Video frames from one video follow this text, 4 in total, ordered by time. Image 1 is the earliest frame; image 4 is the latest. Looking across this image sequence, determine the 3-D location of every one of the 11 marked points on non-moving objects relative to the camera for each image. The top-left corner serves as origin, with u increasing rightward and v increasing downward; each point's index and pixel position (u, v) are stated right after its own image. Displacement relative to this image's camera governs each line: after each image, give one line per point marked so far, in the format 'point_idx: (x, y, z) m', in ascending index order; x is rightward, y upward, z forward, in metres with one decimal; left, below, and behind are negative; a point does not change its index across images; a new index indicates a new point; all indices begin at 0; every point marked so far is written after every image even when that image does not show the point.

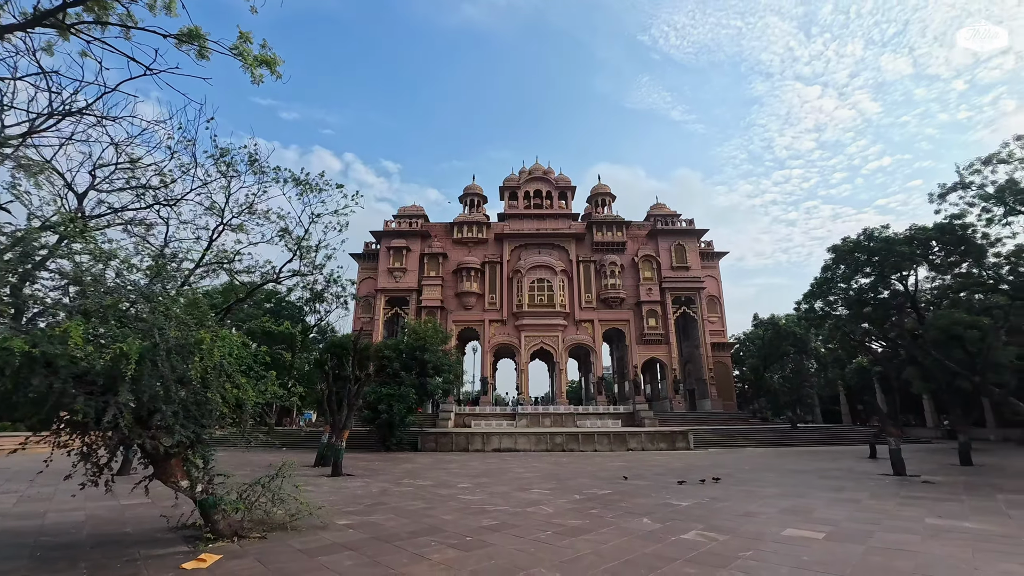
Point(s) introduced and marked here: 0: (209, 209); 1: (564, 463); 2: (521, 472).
0: (-8.7, +2.3, +13.4) m
1: (+1.6, -5.3, +14.2) m
2: (+0.2, -4.5, +11.4) m
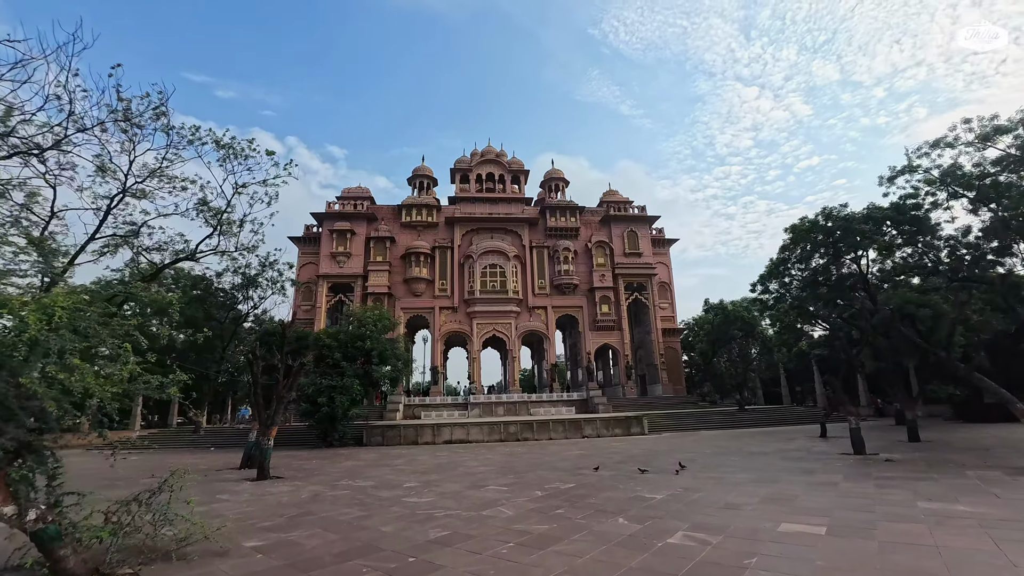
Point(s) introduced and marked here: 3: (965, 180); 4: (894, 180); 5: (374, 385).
0: (-9.9, +2.8, +11.3) m
1: (+0.2, -4.8, +13.3) m
2: (-0.8, -4.0, +10.4) m
3: (+13.5, +3.2, +13.8) m
4: (+12.1, +3.4, +14.7) m
5: (-5.9, -4.2, +19.7) m
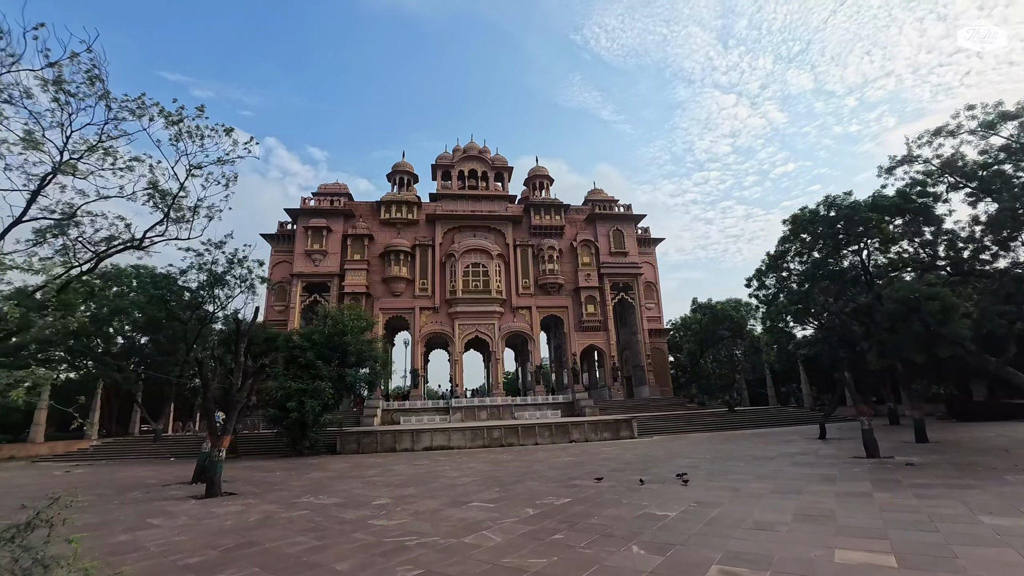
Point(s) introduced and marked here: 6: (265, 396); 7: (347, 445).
0: (-10.3, +3.0, +9.9) m
1: (-0.2, -4.6, +12.3) m
2: (-1.1, -3.8, +9.4) m
3: (+13.1, +3.4, +13.3) m
4: (+11.6, +3.6, +14.2) m
5: (-6.5, -4.0, +18.4) m
6: (-9.4, -4.1, +17.6) m
7: (-6.3, -6.0, +17.7) m
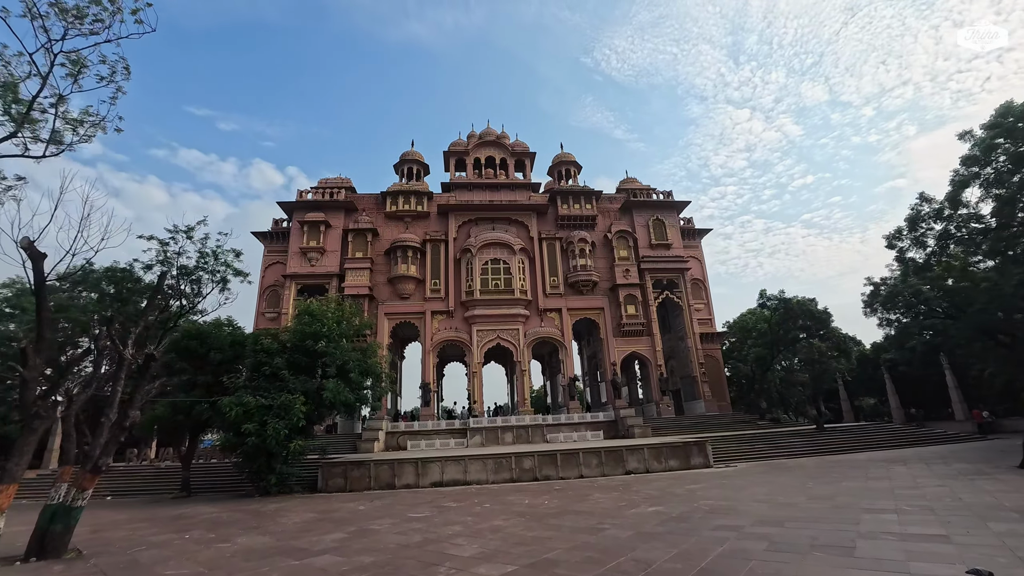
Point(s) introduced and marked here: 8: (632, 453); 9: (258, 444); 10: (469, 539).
0: (-9.6, +3.8, +6.0) m
1: (+0.7, -3.7, +7.6) m
2: (-0.4, -2.8, +4.7) m
3: (+13.8, +4.5, +8.5) m
4: (+12.4, +4.7, +9.4) m
5: (-5.4, -3.5, +14.0) m
6: (-8.3, -3.6, +13.3) m
7: (-5.2, -5.4, +13.1) m
8: (+3.8, -5.1, +14.3) m
9: (-6.6, -4.1, +12.3) m
10: (-0.6, -3.3, +6.2) m
